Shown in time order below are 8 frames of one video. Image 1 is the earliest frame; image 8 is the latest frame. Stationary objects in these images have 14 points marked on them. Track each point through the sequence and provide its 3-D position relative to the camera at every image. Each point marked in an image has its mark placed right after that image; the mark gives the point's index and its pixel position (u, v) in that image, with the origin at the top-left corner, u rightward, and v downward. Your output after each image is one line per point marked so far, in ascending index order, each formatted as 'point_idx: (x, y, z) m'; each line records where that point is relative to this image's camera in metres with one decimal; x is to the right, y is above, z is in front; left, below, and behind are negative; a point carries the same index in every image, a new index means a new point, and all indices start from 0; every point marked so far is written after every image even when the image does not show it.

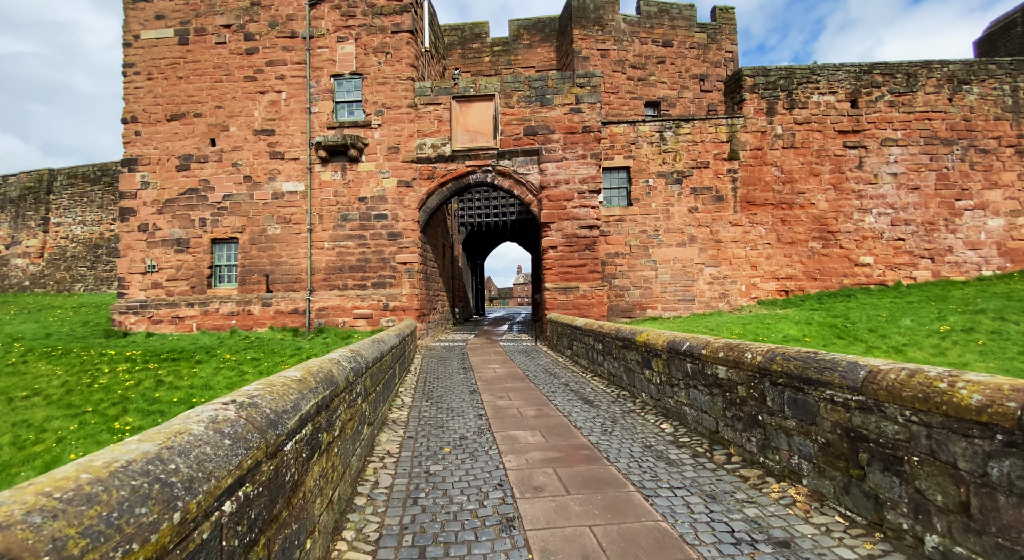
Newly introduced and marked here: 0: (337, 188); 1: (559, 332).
0: (-4.1, +2.1, +11.5) m
1: (+0.8, -1.0, +9.7) m
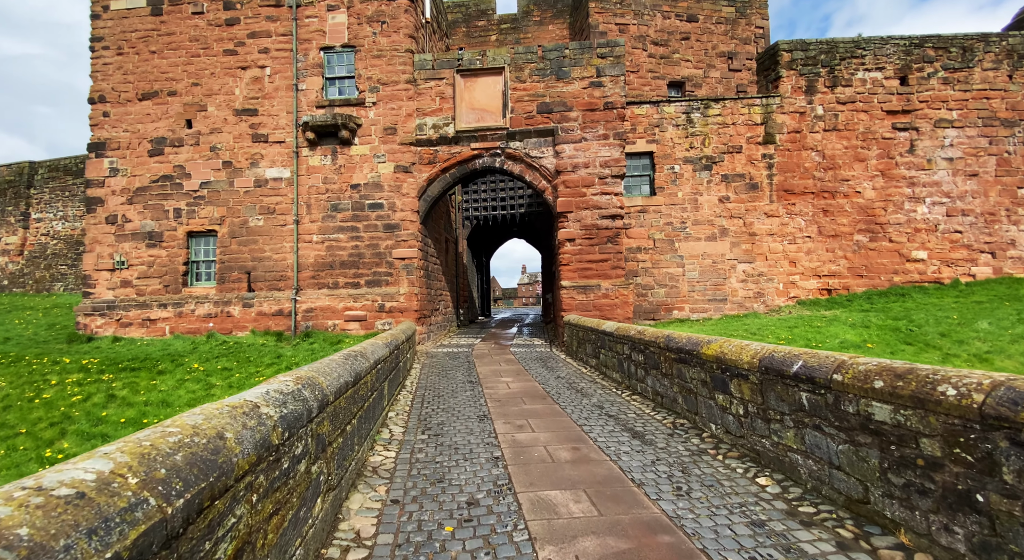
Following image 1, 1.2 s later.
0: (-3.9, +2.2, +10.2) m
1: (+1.1, -0.9, +8.4) m
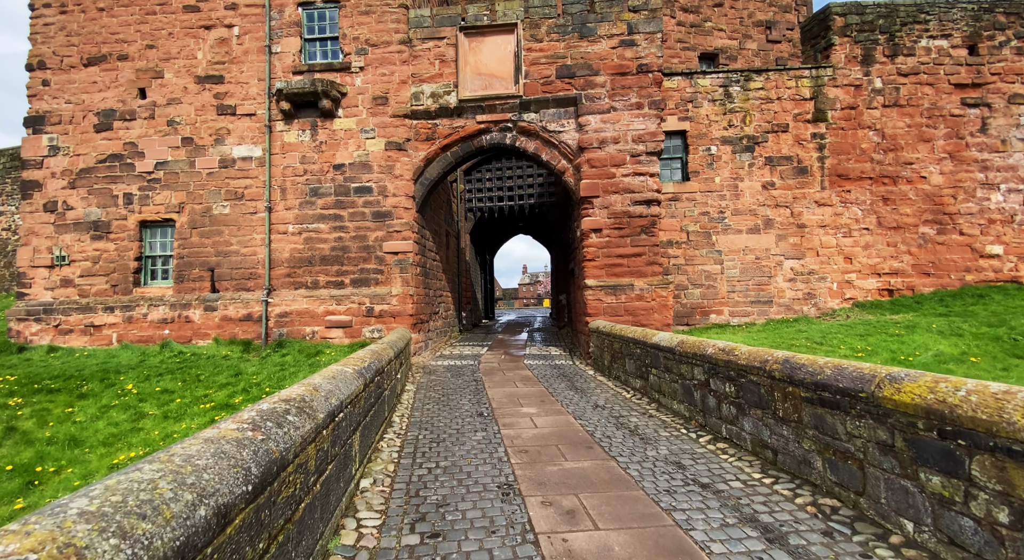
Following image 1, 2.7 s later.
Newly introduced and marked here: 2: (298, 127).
0: (-3.6, +2.2, +8.5) m
1: (+1.3, -0.9, +6.7) m
2: (-3.7, +2.7, +8.6) m
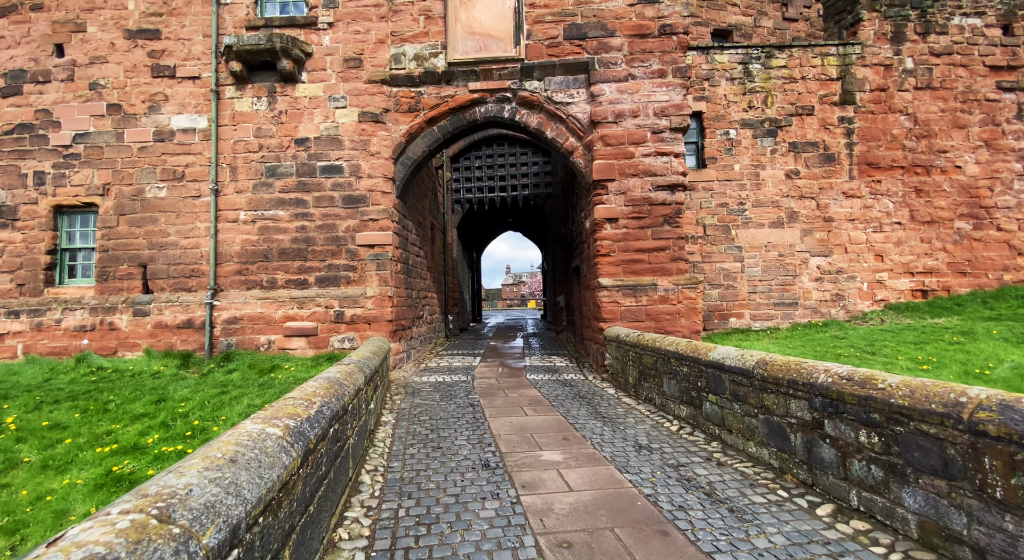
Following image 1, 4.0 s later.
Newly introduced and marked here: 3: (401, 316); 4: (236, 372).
0: (-3.6, +2.2, +7.1) m
1: (+1.4, -0.9, +5.5) m
2: (-3.8, +2.7, +7.1) m
3: (-1.6, -0.5, +7.3) m
4: (-3.4, -1.1, +6.1) m
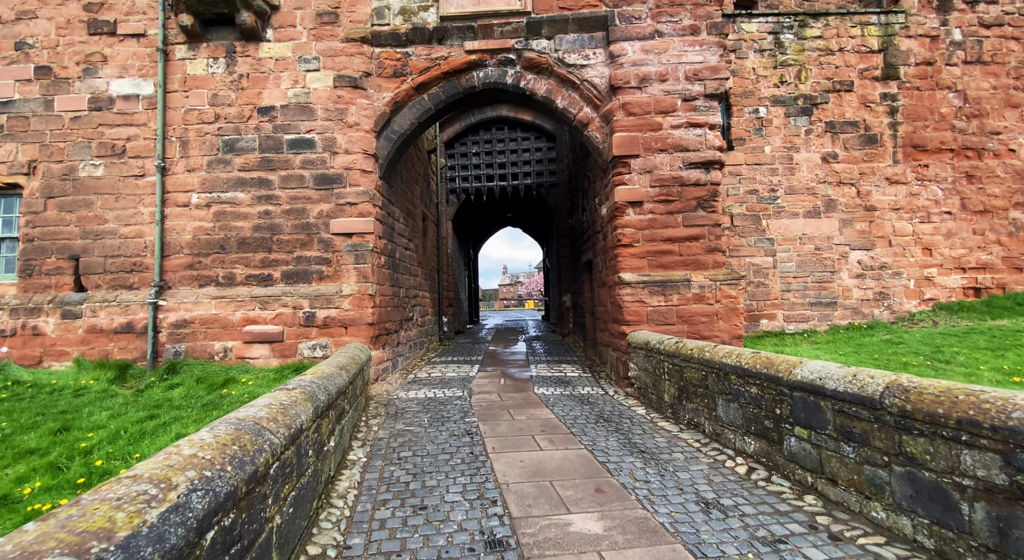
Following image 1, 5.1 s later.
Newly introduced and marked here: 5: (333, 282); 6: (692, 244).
0: (-3.6, +2.3, +5.9) m
1: (+1.4, -0.8, +4.4) m
2: (-3.7, +2.8, +6.0) m
3: (-1.6, -0.5, +6.2) m
4: (-3.4, -1.1, +5.0) m
5: (-2.1, 0.0, +5.7) m
6: (+2.1, +0.4, +5.6) m
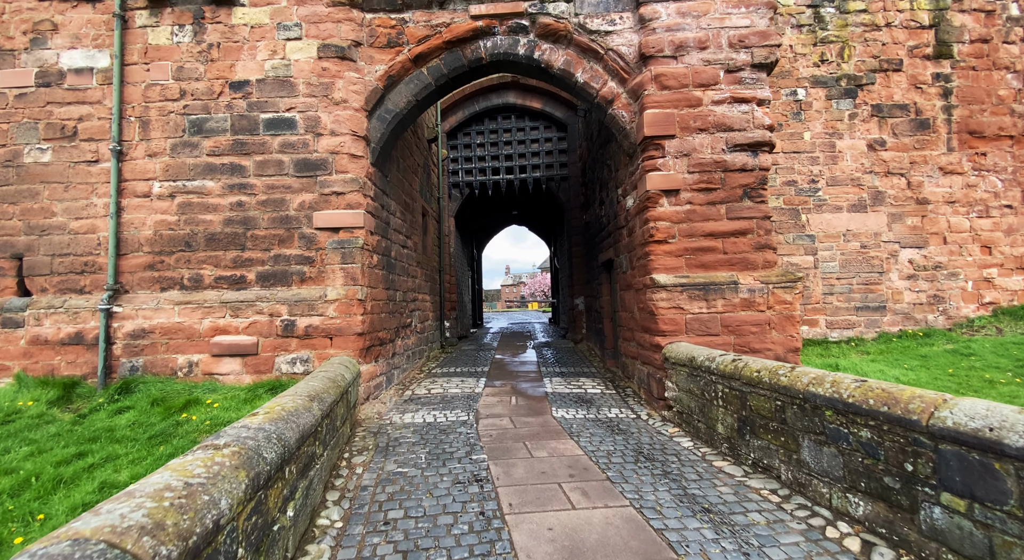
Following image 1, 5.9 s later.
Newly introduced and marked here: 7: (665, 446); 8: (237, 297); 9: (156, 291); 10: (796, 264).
0: (-3.4, +2.3, +5.1) m
1: (+1.6, -0.9, +3.5) m
2: (-3.6, +2.7, +5.2) m
3: (-1.5, -0.5, +5.4) m
4: (-3.2, -1.1, +4.2) m
5: (-1.9, 0.0, +4.9) m
6: (+2.2, +0.4, +4.8) m
7: (+1.2, -1.3, +3.8) m
8: (-2.7, -0.2, +4.9) m
9: (-3.6, -0.1, +4.9) m
10: (+4.2, +0.2, +7.3) m
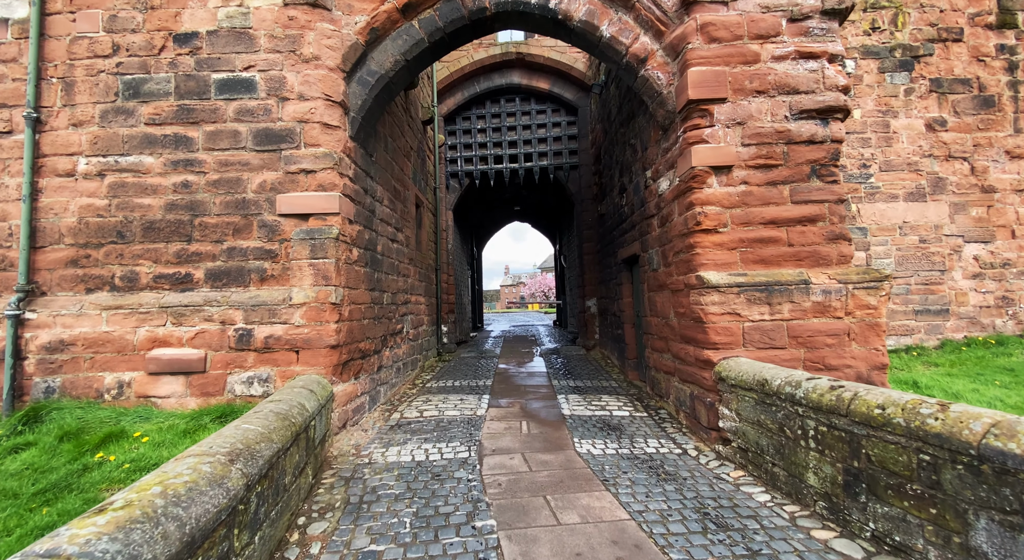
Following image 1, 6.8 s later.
0: (-3.4, +2.3, +4.2) m
1: (+1.7, -0.9, +2.6) m
2: (-3.5, +2.7, +4.2) m
3: (-1.4, -0.5, +4.4) m
4: (-3.1, -1.1, +3.2) m
5: (-1.9, 0.0, +3.9) m
6: (+2.3, +0.4, +3.8) m
7: (+1.3, -1.3, +2.8) m
8: (-2.6, -0.2, +3.9) m
9: (-3.5, -0.1, +4.0) m
10: (+4.3, +0.2, +6.4) m
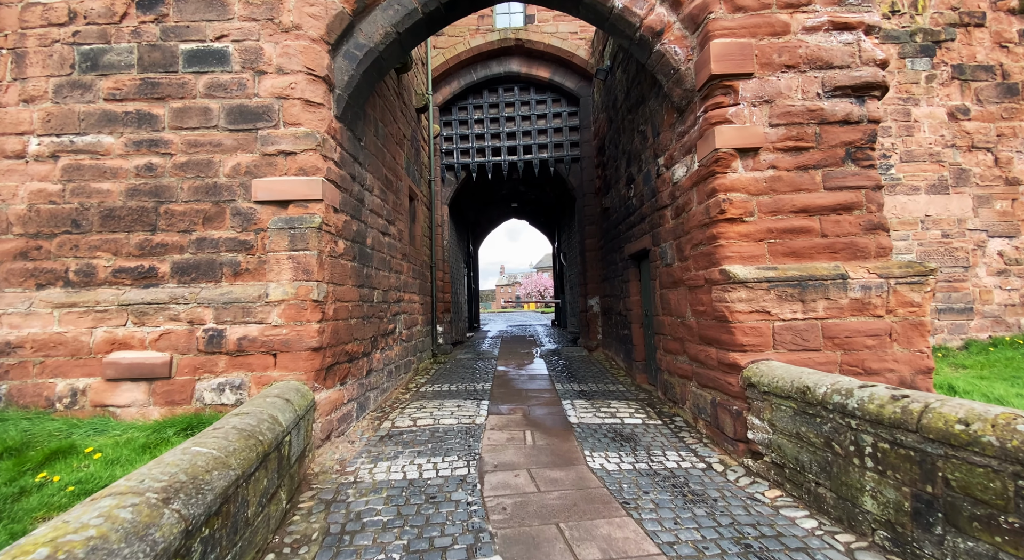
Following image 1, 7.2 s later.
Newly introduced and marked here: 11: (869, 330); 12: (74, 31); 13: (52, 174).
0: (-3.3, +2.3, +3.7) m
1: (+1.7, -0.8, +2.2) m
2: (-3.5, +2.8, +3.8) m
3: (-1.3, -0.5, +4.0) m
4: (-3.1, -1.1, +2.8) m
5: (-1.8, 0.0, +3.5) m
6: (+2.3, +0.4, +3.5) m
7: (+1.3, -1.2, +2.4) m
8: (-2.6, -0.1, +3.5) m
9: (-3.5, -0.1, +3.5) m
10: (+4.3, +0.3, +6.0) m
11: (+2.4, -0.3, +3.3) m
12: (-3.3, +1.9, +3.7) m
13: (-3.3, +0.8, +3.6) m
